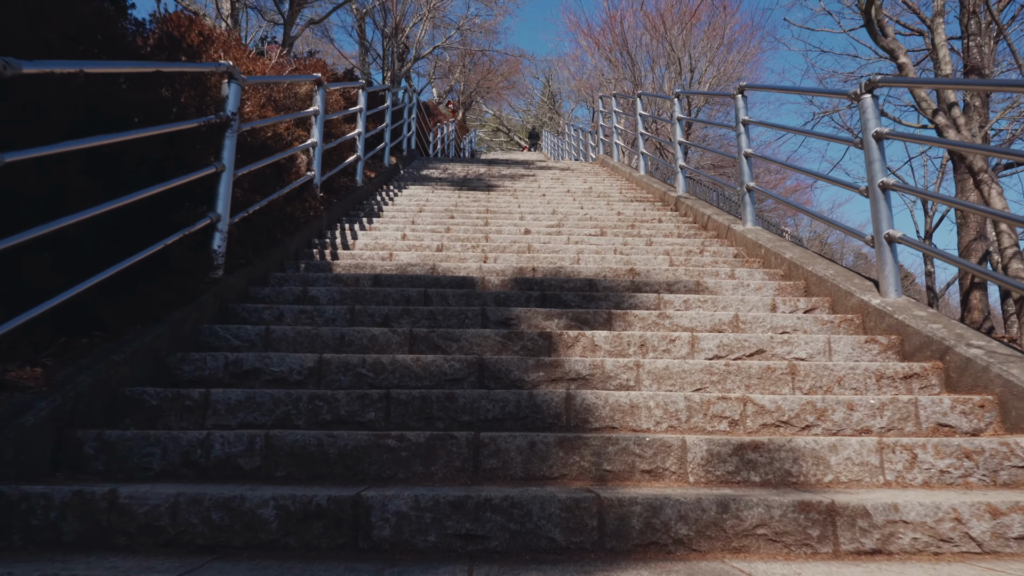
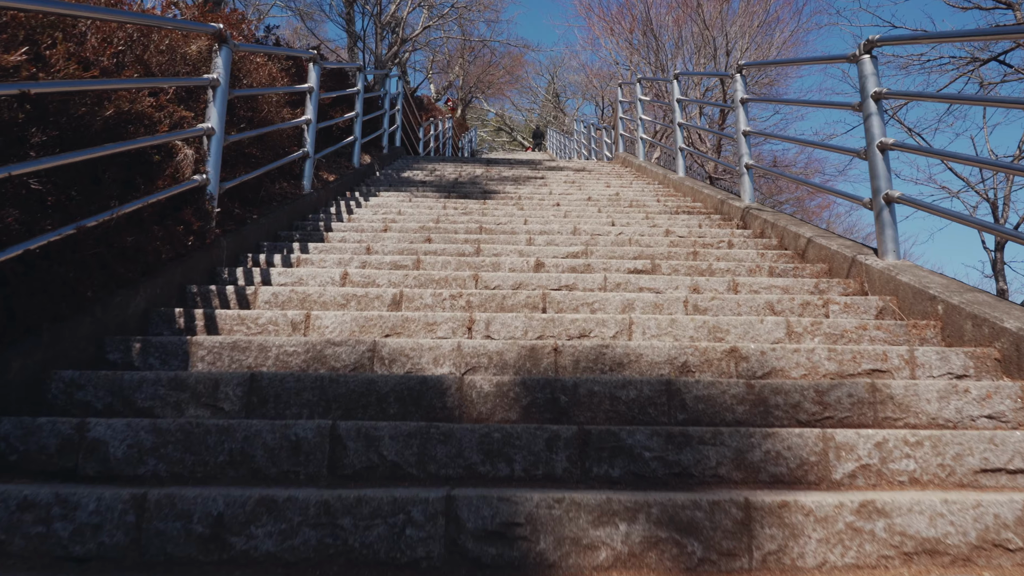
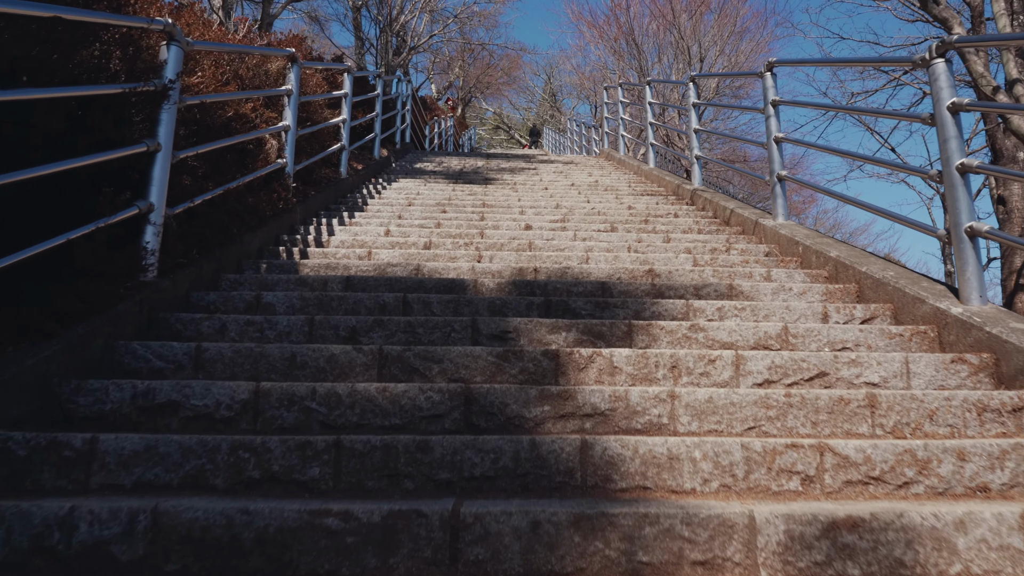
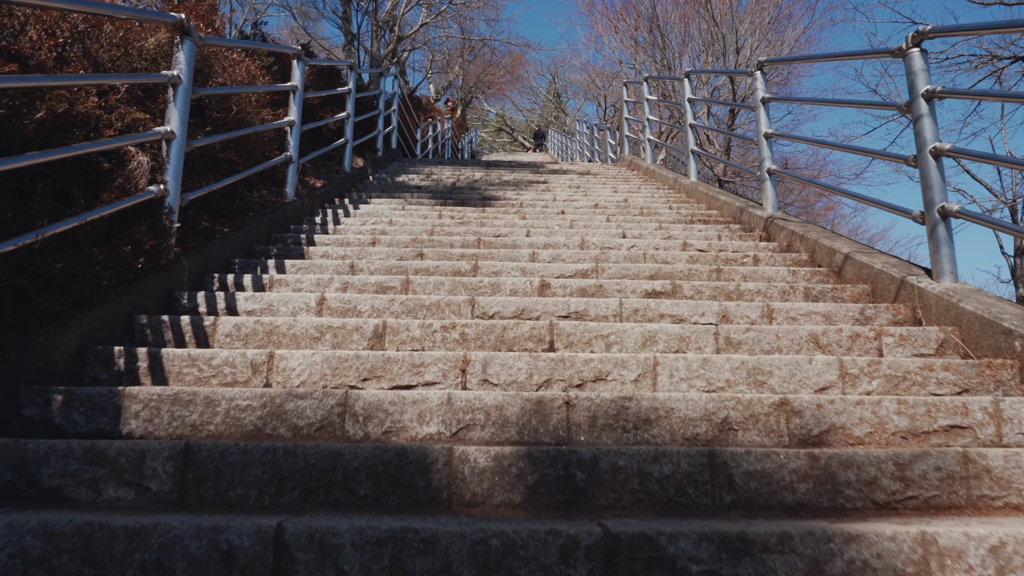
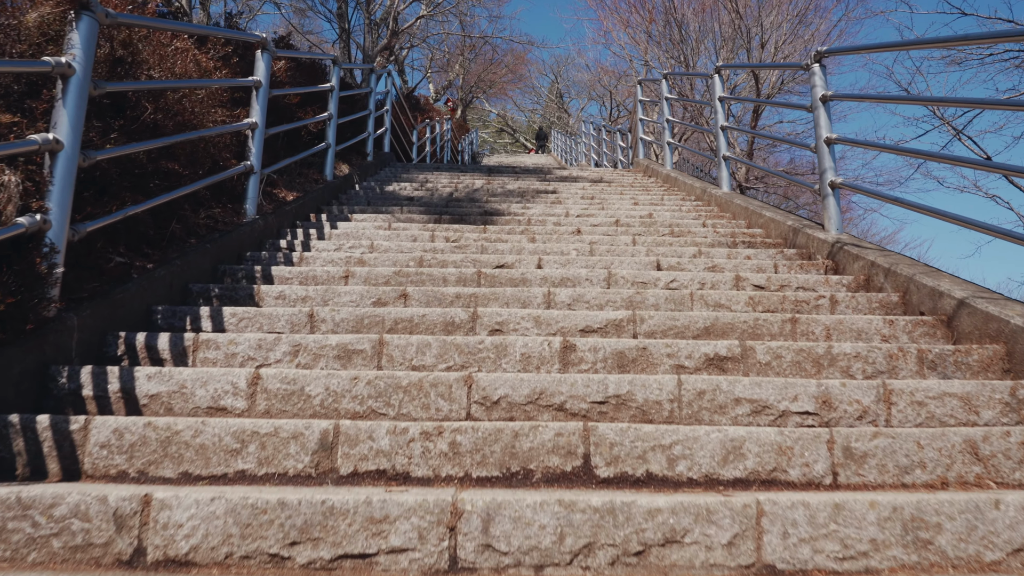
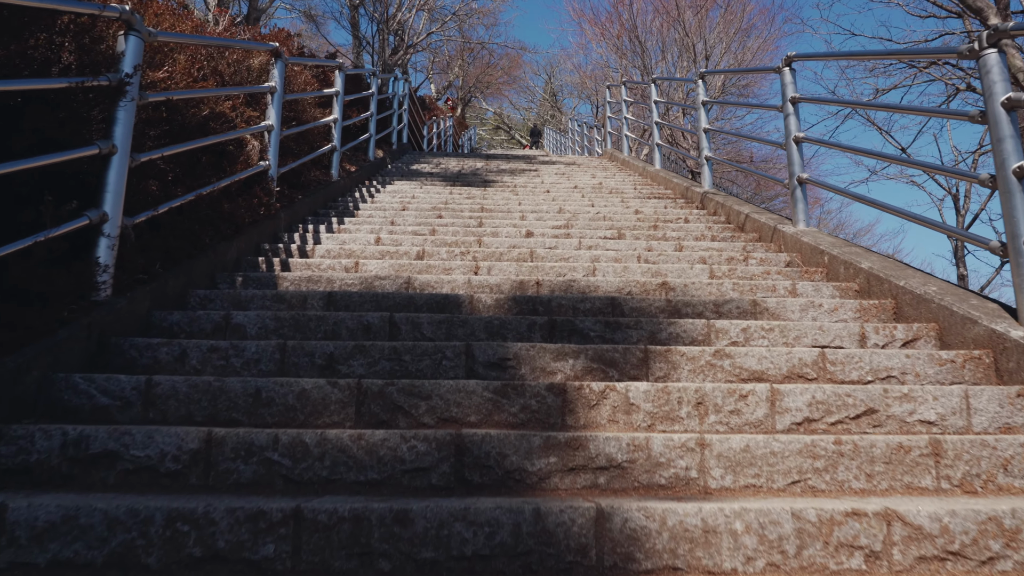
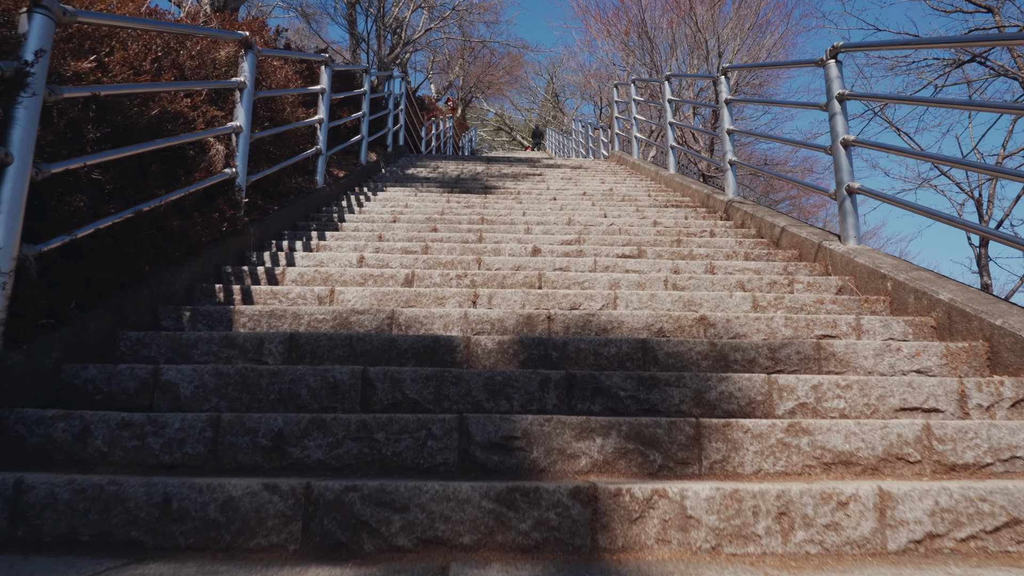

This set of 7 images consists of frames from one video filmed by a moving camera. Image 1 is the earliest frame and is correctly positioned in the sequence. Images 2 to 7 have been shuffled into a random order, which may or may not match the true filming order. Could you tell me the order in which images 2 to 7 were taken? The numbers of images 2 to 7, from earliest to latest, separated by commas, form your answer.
3, 6, 7, 2, 4, 5
